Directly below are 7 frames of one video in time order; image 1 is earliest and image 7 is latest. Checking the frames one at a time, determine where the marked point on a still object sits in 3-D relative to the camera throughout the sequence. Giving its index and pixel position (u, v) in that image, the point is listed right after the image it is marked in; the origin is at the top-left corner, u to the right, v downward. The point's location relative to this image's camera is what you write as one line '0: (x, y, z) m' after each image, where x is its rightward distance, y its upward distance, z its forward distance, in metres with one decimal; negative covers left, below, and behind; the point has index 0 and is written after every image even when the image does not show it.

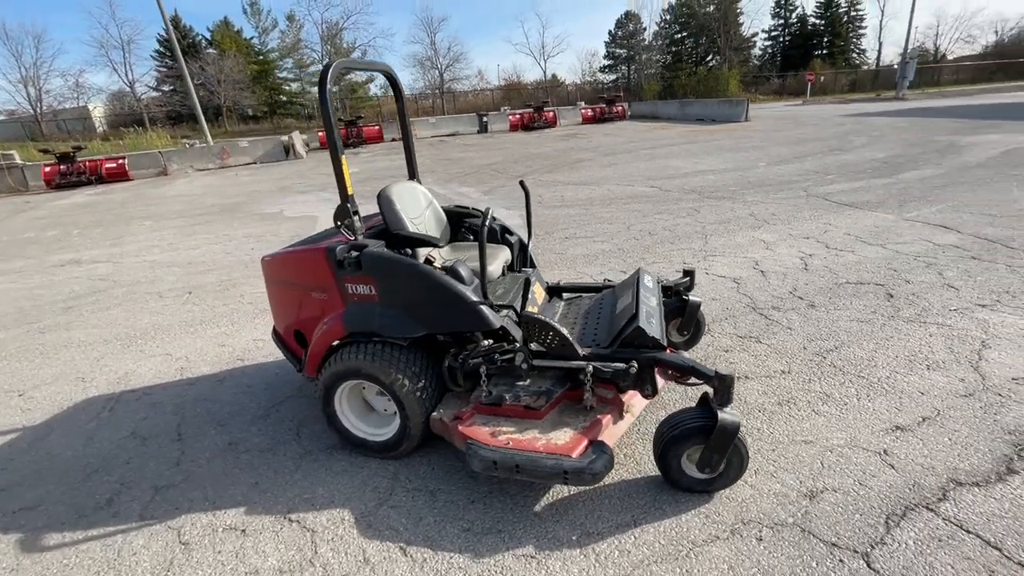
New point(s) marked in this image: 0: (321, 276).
0: (-1.0, +0.1, +2.6) m
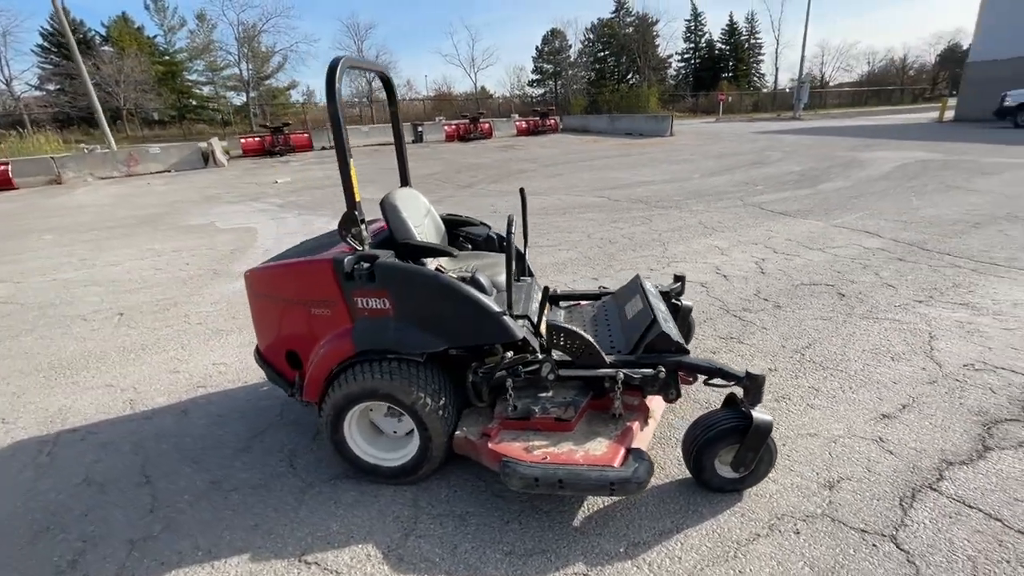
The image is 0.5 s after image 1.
0: (-0.9, 0.0, +2.3) m
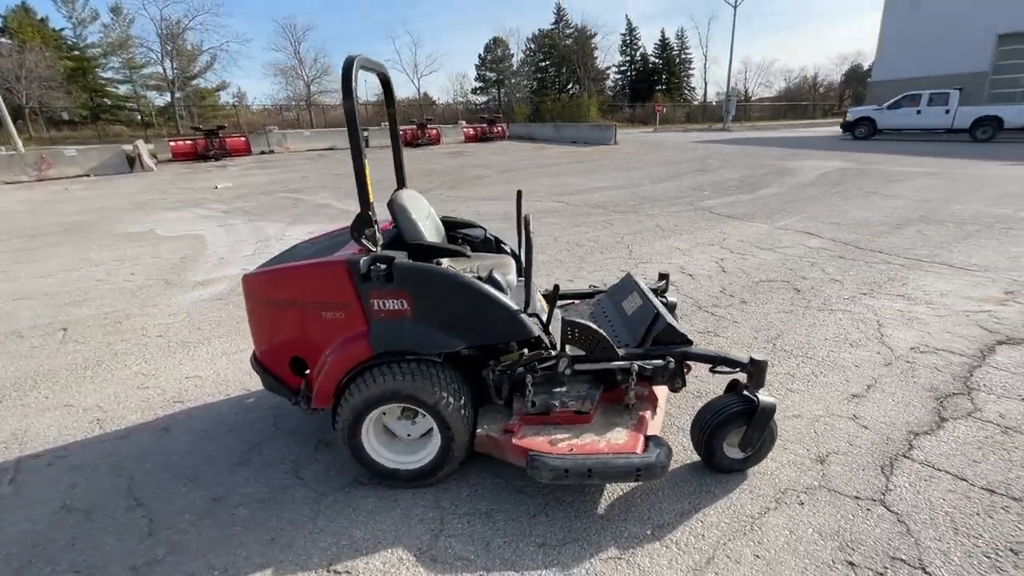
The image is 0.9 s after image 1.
0: (-0.8, 0.0, +2.3) m
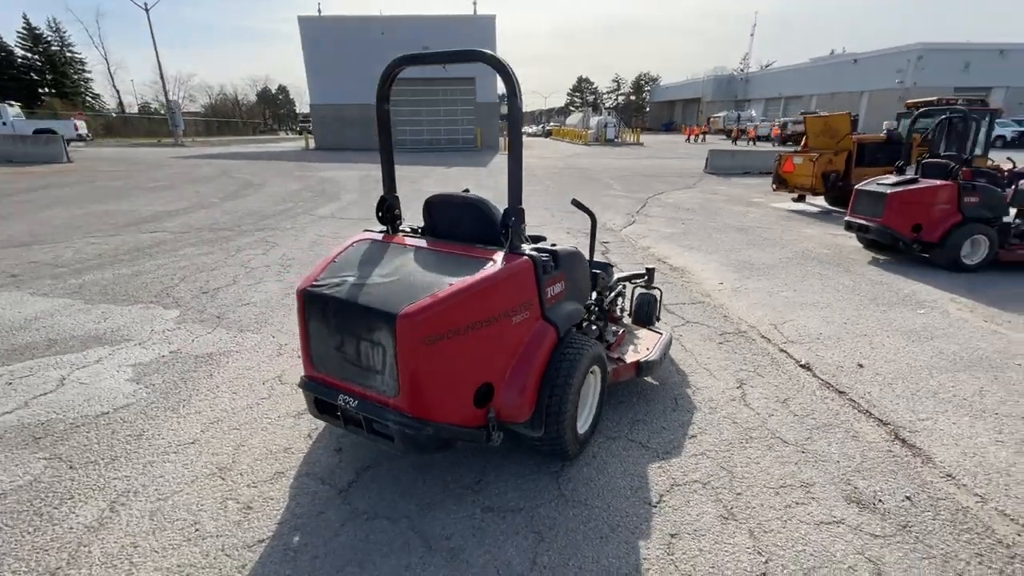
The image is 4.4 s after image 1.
0: (0.0, 0.0, +2.2) m
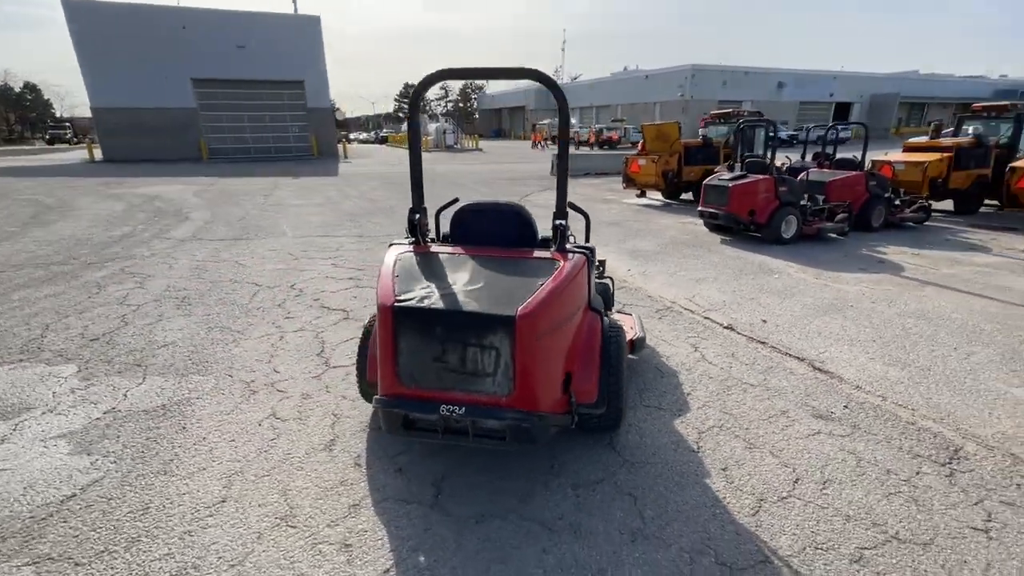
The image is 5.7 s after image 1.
0: (+0.4, 0.0, +2.5) m
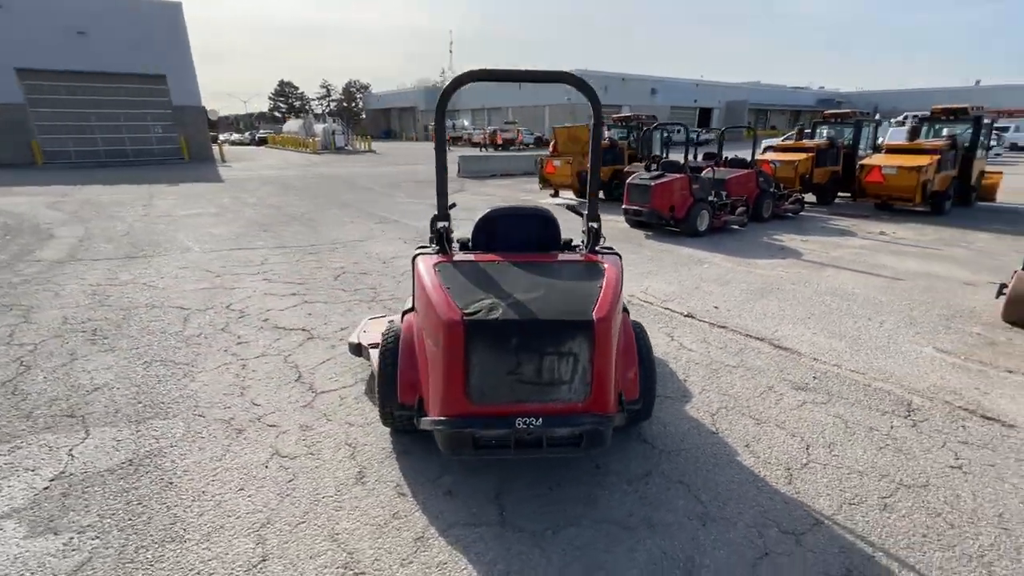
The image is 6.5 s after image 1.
0: (+0.6, 0.0, +2.5) m
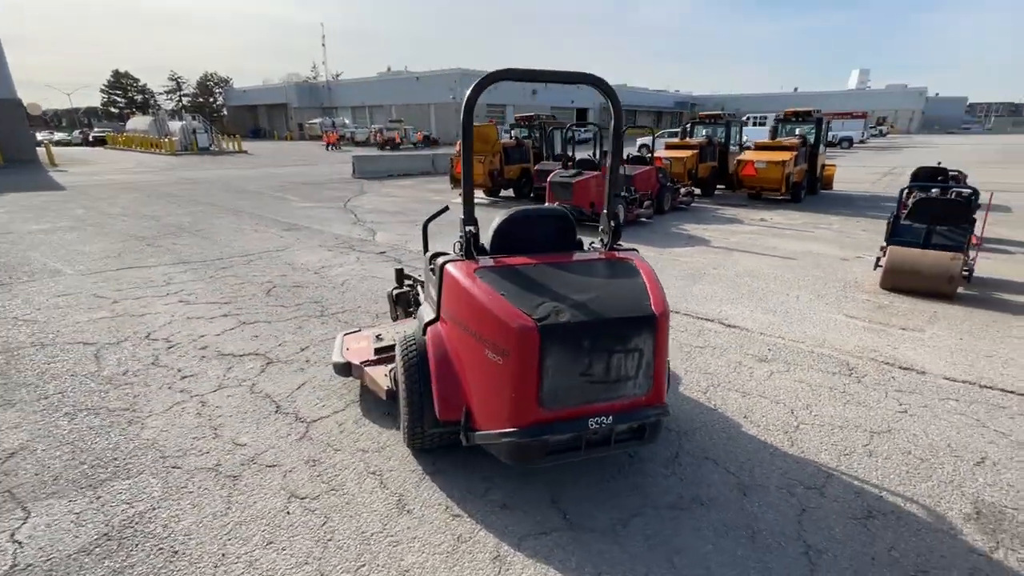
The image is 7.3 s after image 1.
0: (+0.7, 0.0, +2.6) m
